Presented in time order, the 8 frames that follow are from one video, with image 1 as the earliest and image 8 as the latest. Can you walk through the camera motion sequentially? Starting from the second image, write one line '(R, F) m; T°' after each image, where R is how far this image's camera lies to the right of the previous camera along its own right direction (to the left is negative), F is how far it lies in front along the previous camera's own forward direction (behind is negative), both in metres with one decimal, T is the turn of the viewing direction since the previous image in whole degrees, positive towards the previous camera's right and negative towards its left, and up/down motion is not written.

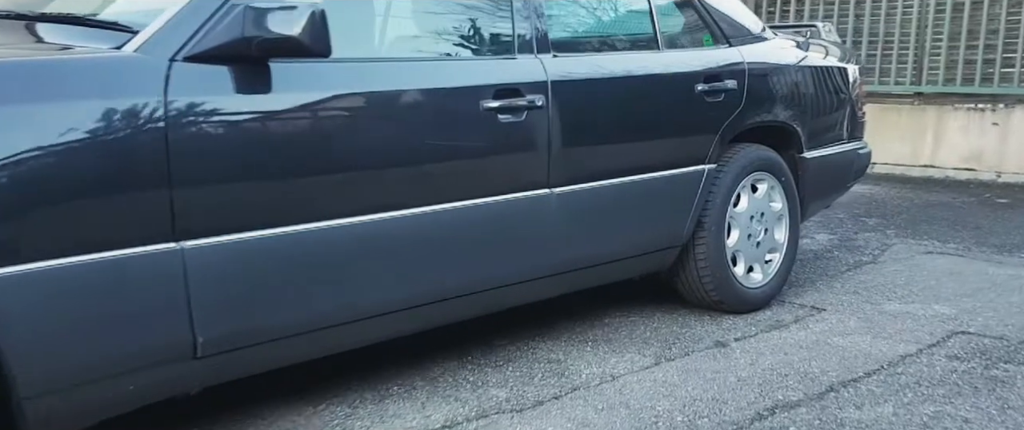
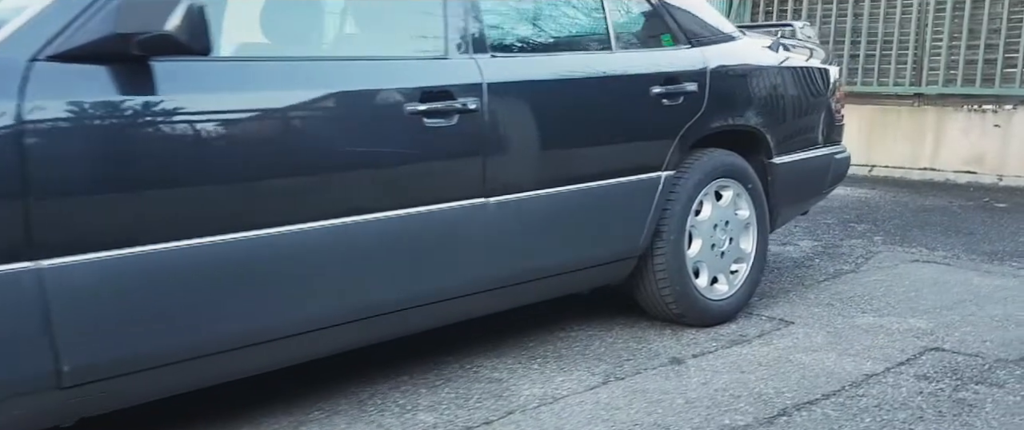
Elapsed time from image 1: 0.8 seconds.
(+0.3, +0.2) m; -1°
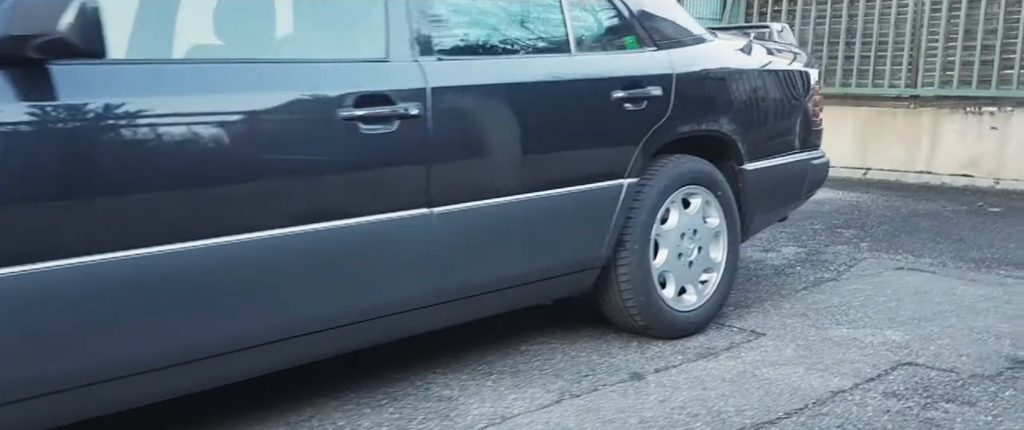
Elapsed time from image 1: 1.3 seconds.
(+0.2, +0.2) m; 0°
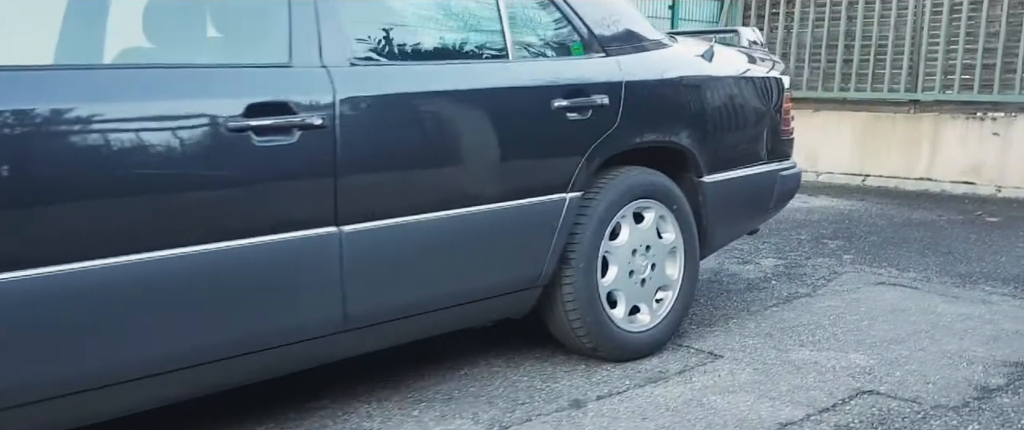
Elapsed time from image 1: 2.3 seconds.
(+0.3, +0.2) m; -1°
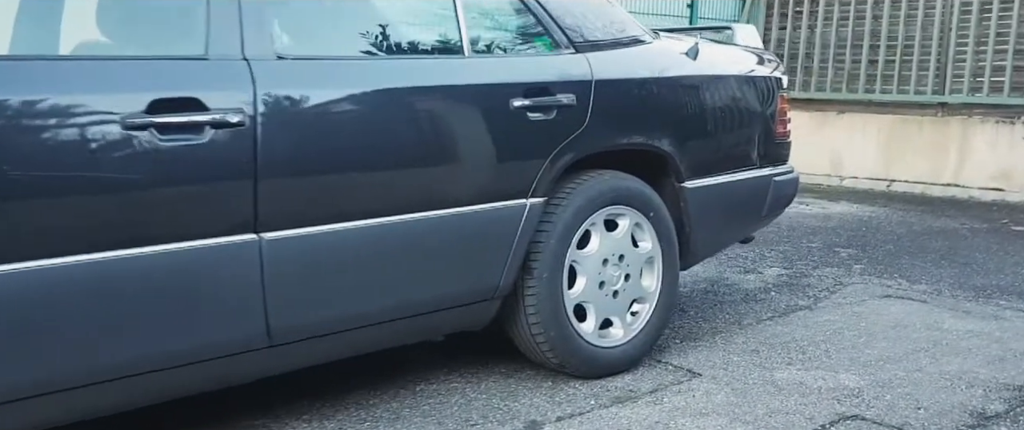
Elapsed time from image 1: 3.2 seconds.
(+0.3, +0.3) m; -2°
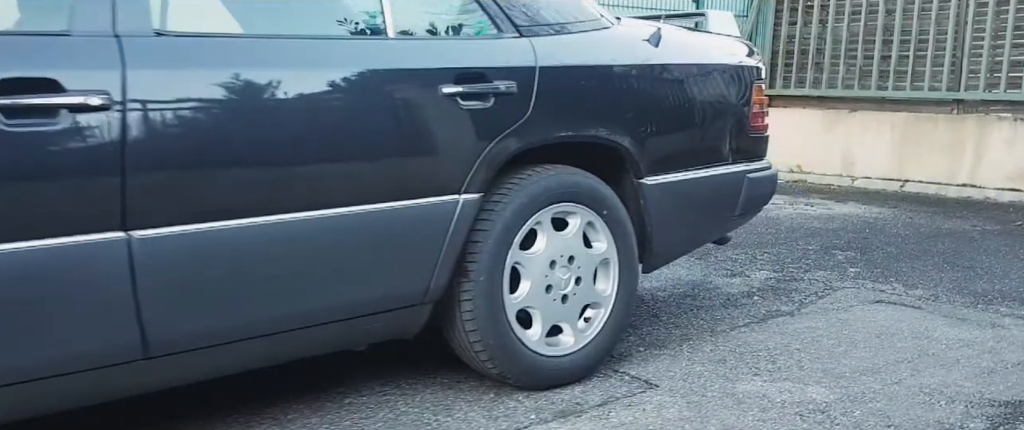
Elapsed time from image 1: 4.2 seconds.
(+0.3, +0.3) m; -2°
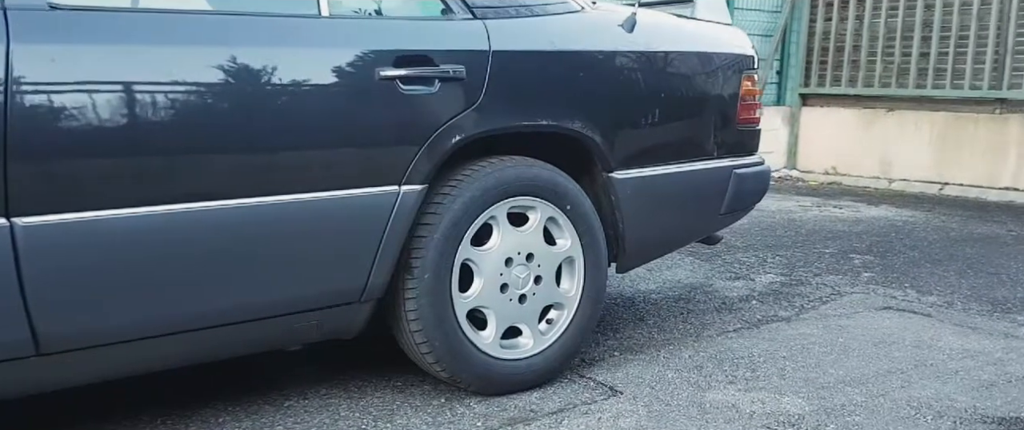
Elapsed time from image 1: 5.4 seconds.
(+0.3, +0.2) m; -3°
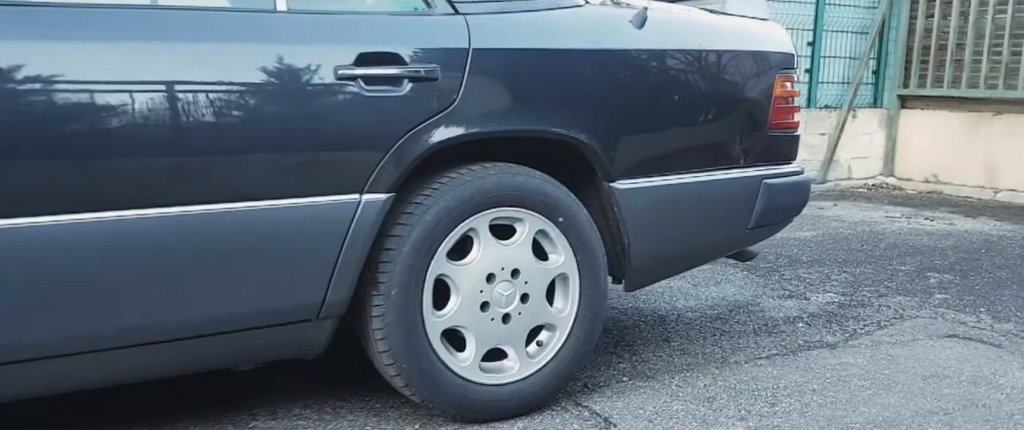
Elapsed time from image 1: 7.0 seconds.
(+0.4, +0.3) m; -7°
